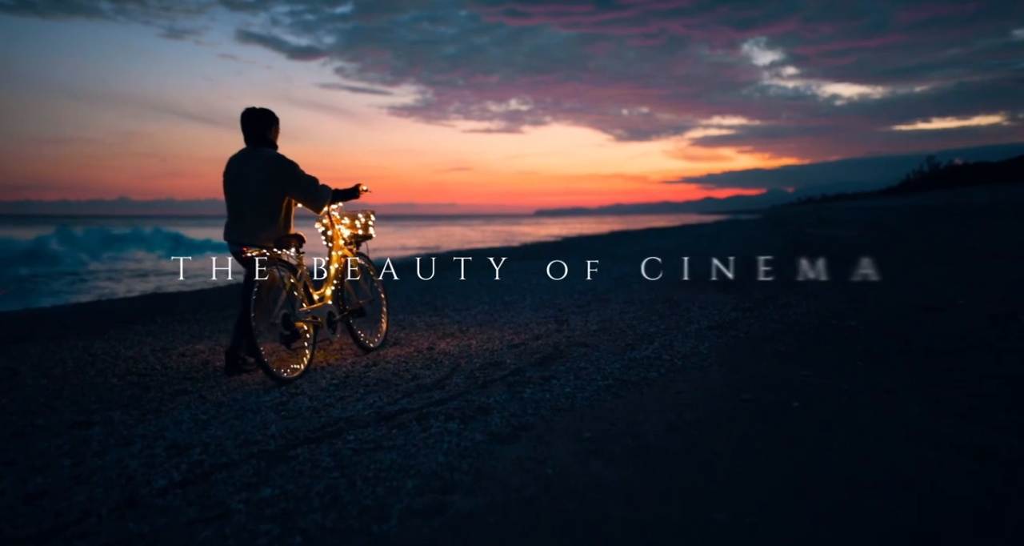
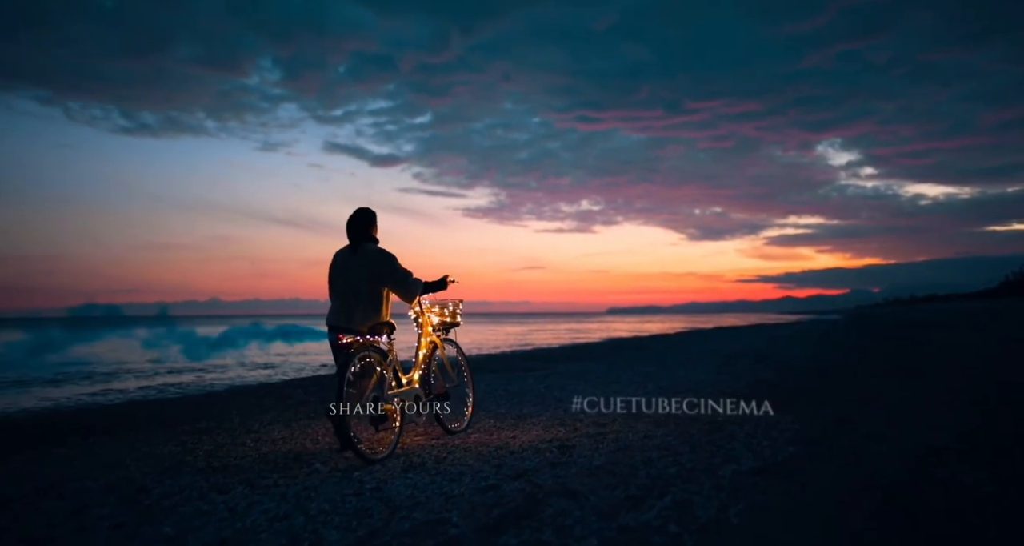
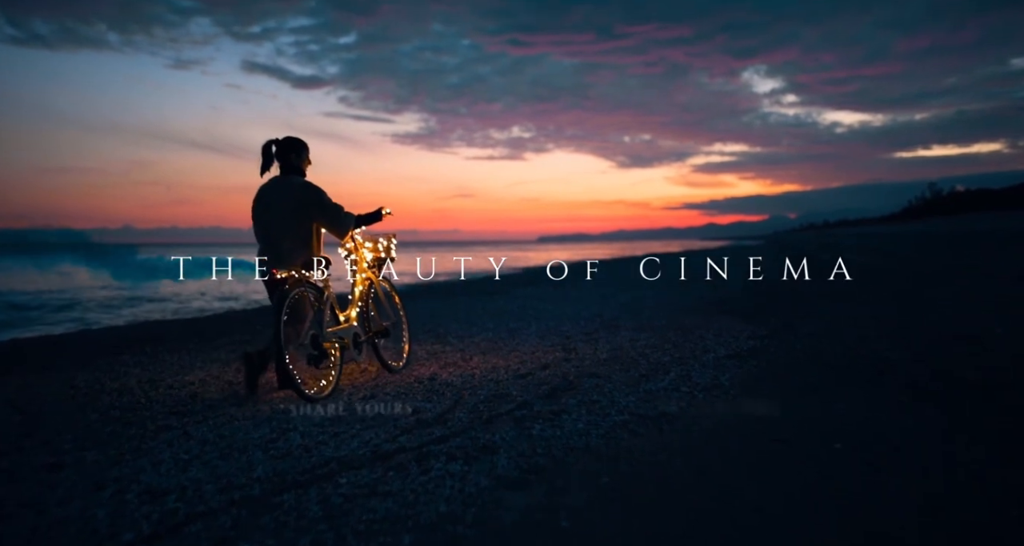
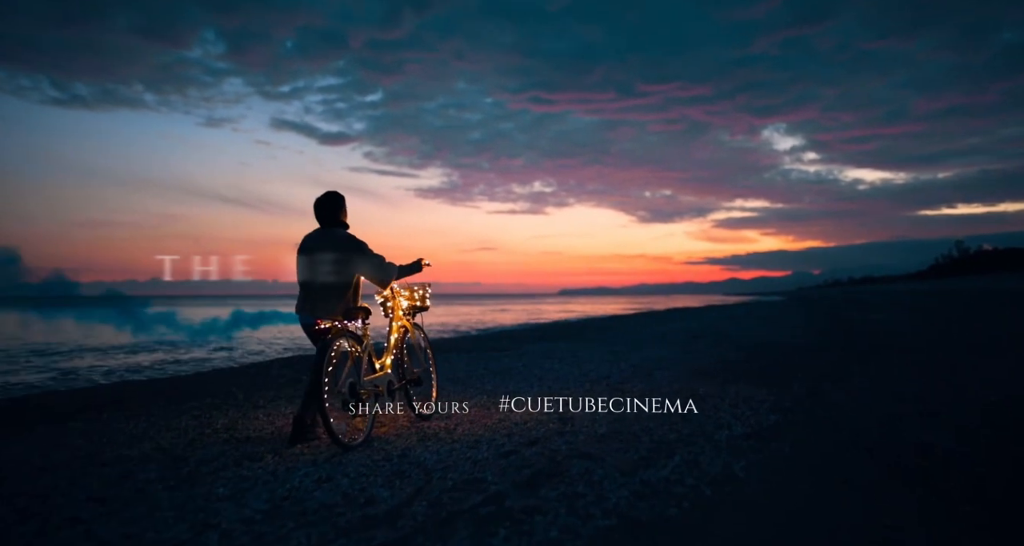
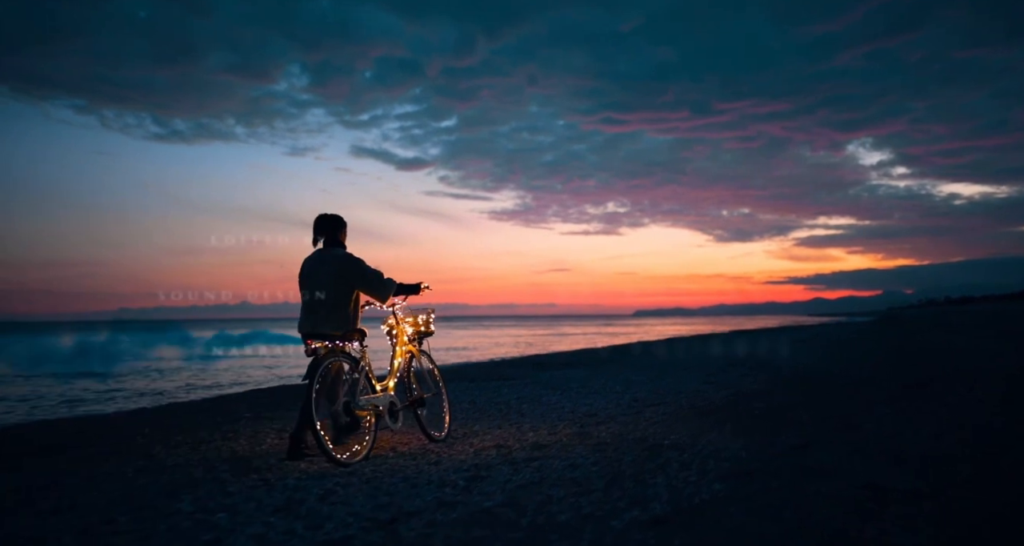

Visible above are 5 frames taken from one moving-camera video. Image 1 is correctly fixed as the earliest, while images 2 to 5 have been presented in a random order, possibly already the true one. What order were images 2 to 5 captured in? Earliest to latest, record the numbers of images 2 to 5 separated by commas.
3, 4, 2, 5
